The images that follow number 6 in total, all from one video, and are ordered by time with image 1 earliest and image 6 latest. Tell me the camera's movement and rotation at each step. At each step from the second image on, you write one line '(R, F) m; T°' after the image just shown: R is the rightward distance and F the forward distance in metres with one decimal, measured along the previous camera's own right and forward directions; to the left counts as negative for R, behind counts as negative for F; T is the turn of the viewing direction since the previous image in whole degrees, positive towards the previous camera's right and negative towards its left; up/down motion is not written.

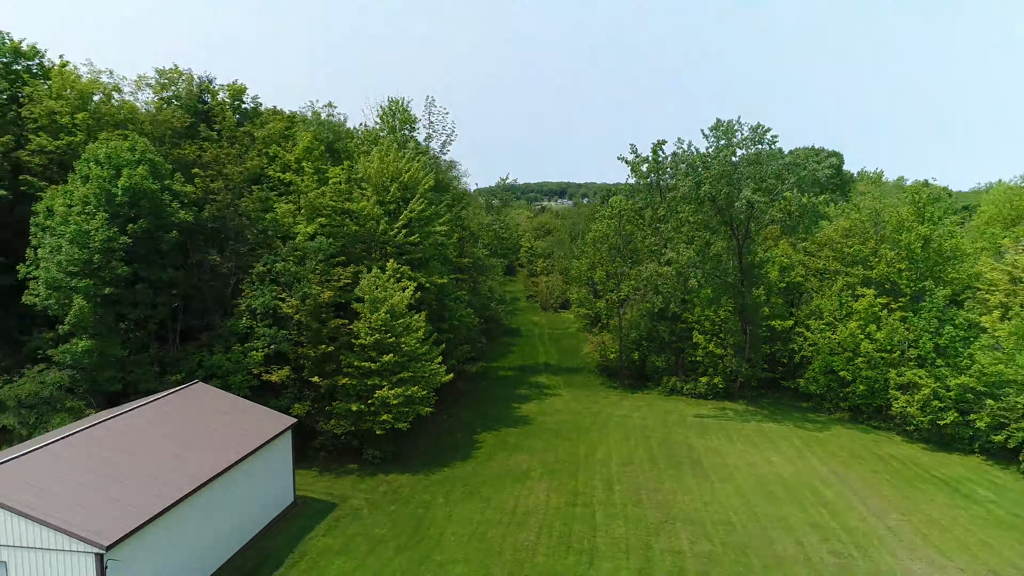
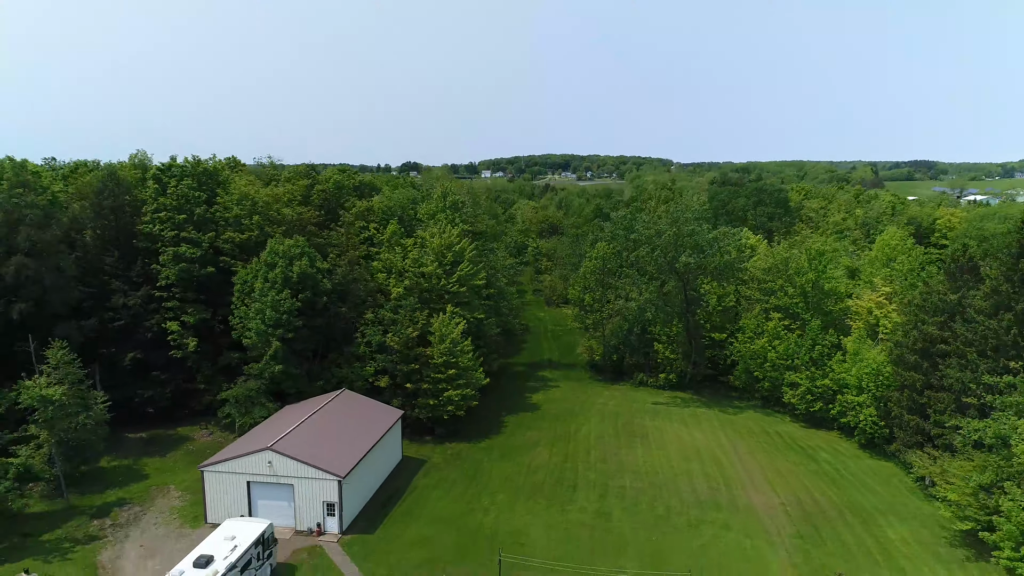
(-0.3, -6.4) m; 0°
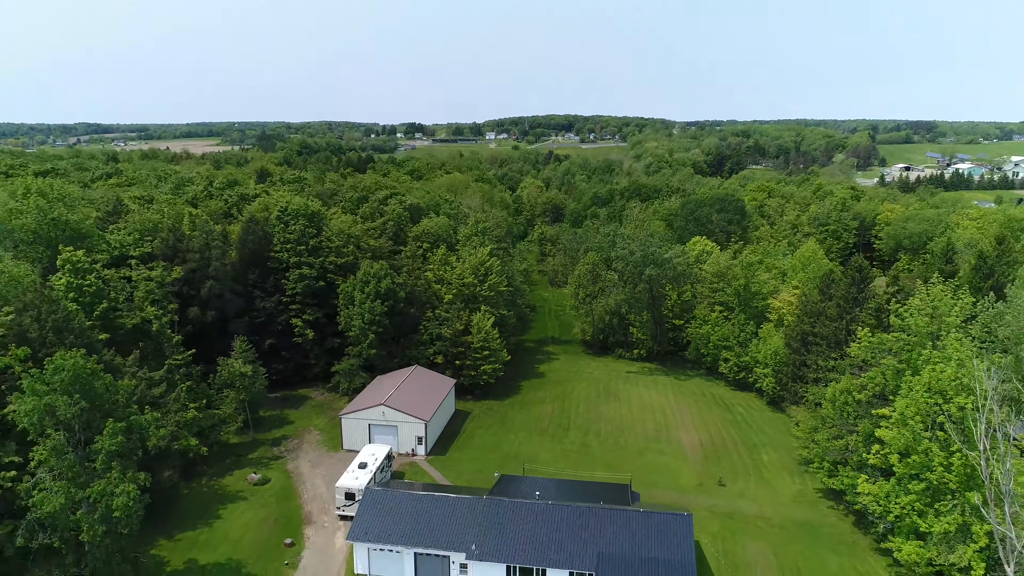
(-0.4, -7.9) m; 0°
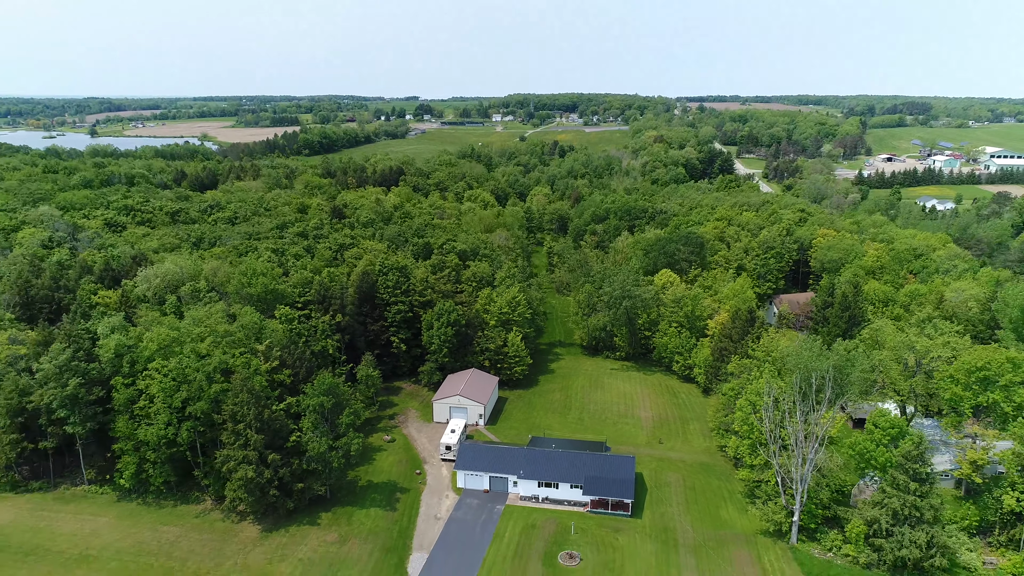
(-1.0, -13.3) m; 0°
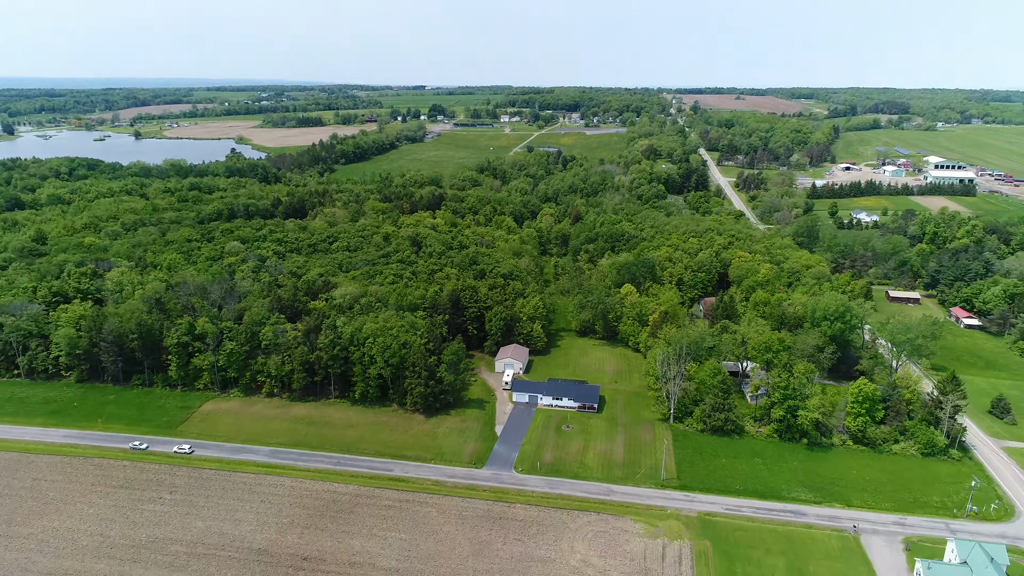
(-2.0, -29.5) m; 0°
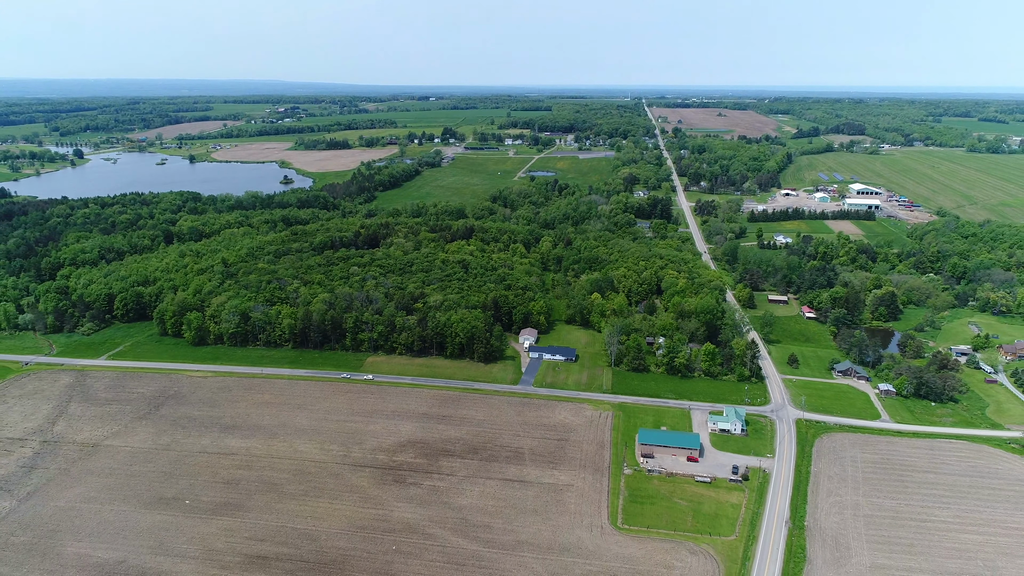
(-2.8, -50.8) m; 0°
